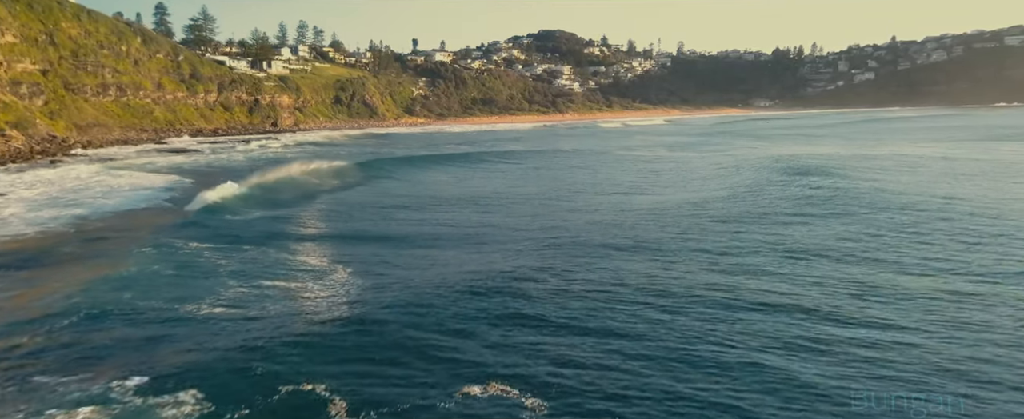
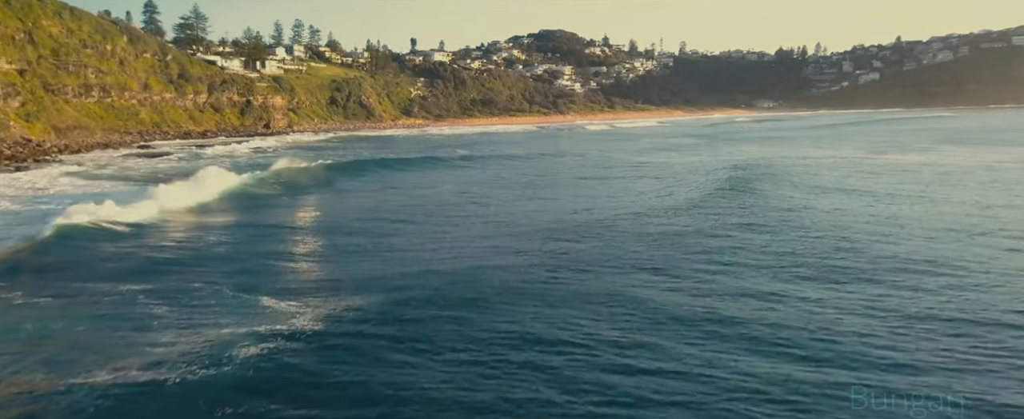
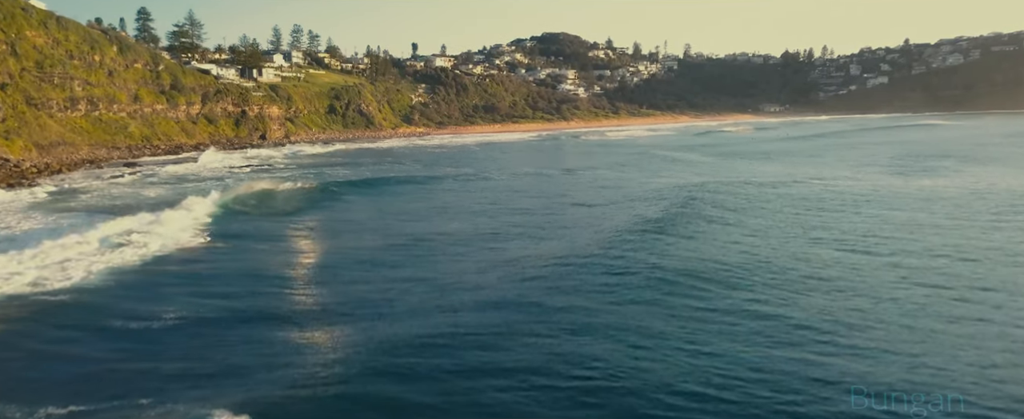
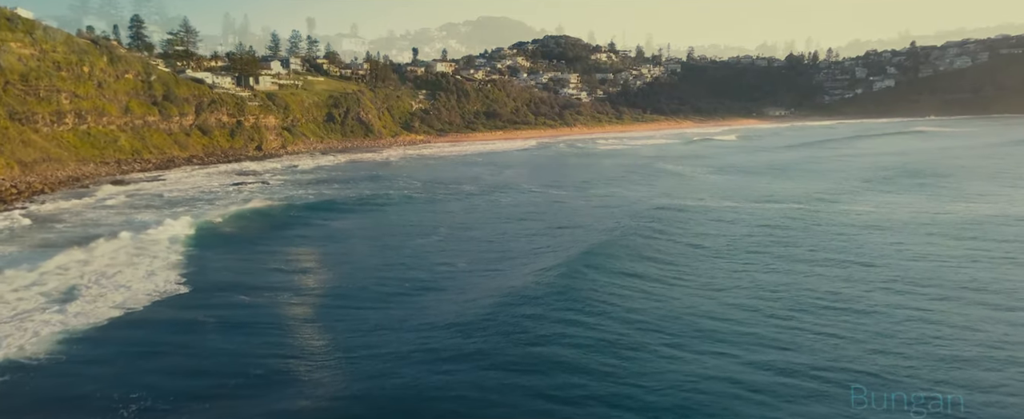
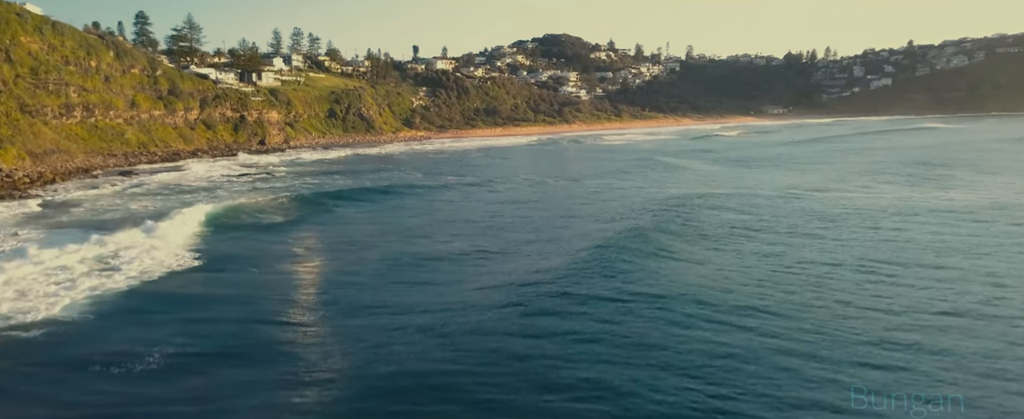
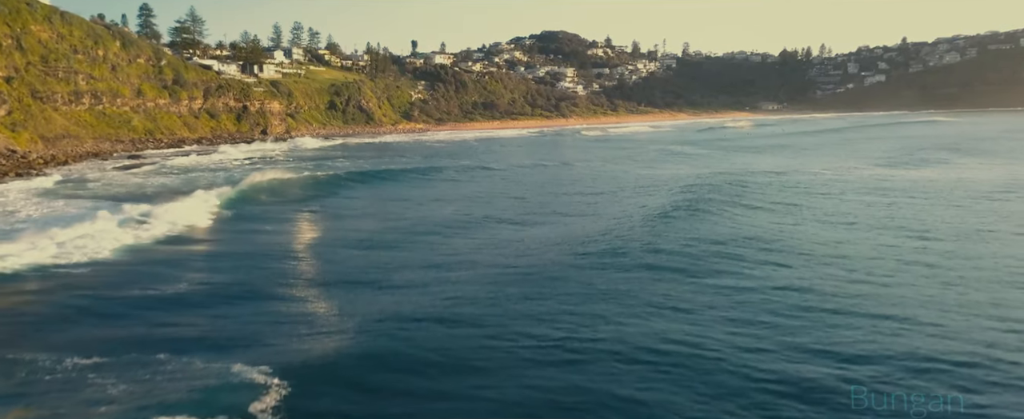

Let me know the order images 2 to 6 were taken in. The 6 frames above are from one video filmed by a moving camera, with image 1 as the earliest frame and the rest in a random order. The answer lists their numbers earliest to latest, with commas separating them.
2, 6, 3, 5, 4
